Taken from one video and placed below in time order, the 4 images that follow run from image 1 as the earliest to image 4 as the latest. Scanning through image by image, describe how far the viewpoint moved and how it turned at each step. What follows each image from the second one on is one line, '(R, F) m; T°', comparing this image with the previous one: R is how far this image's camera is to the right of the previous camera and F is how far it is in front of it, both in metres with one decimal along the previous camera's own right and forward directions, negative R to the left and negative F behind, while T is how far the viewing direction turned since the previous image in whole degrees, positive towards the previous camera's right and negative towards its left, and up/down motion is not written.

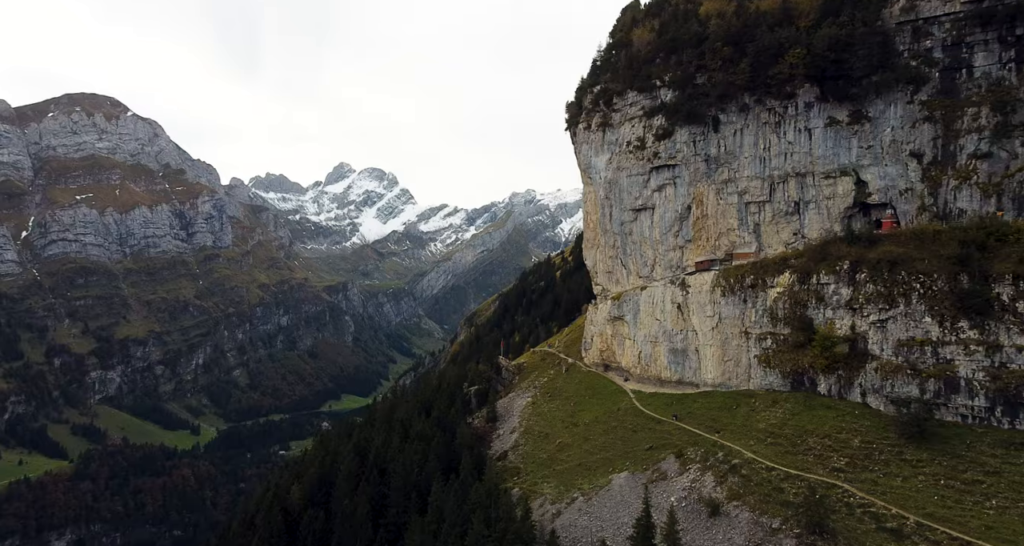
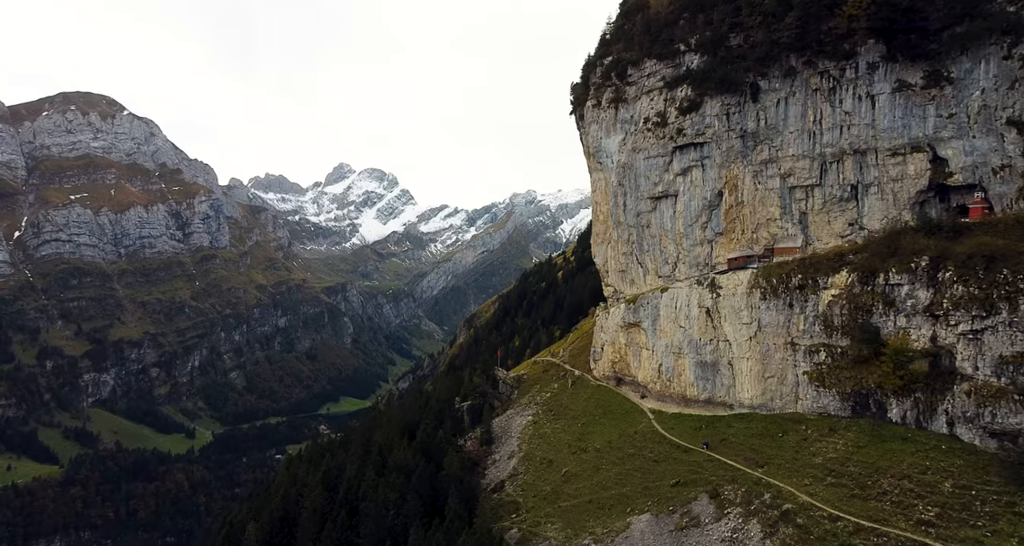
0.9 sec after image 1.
(+0.3, +13.2) m; 0°
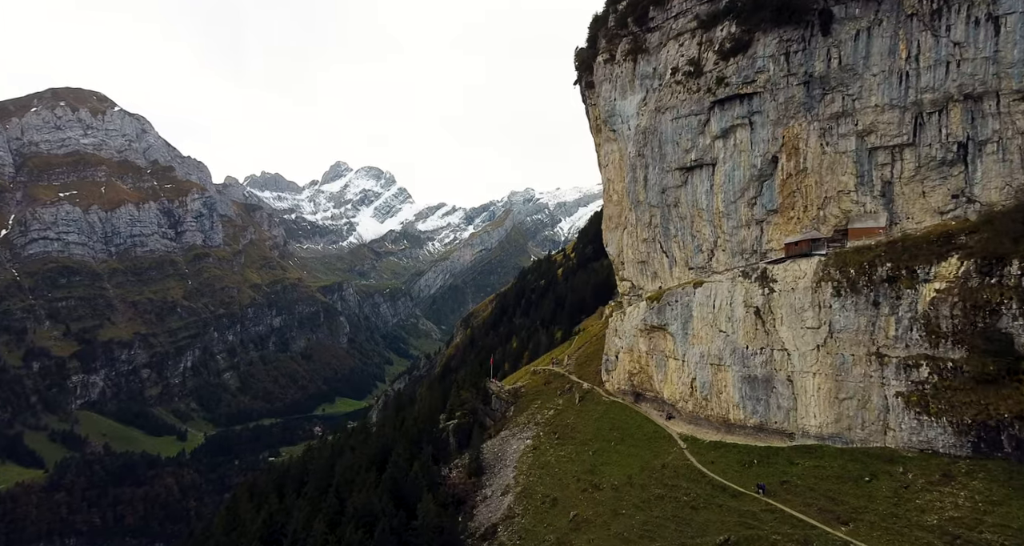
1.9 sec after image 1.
(+0.4, +15.9) m; 0°
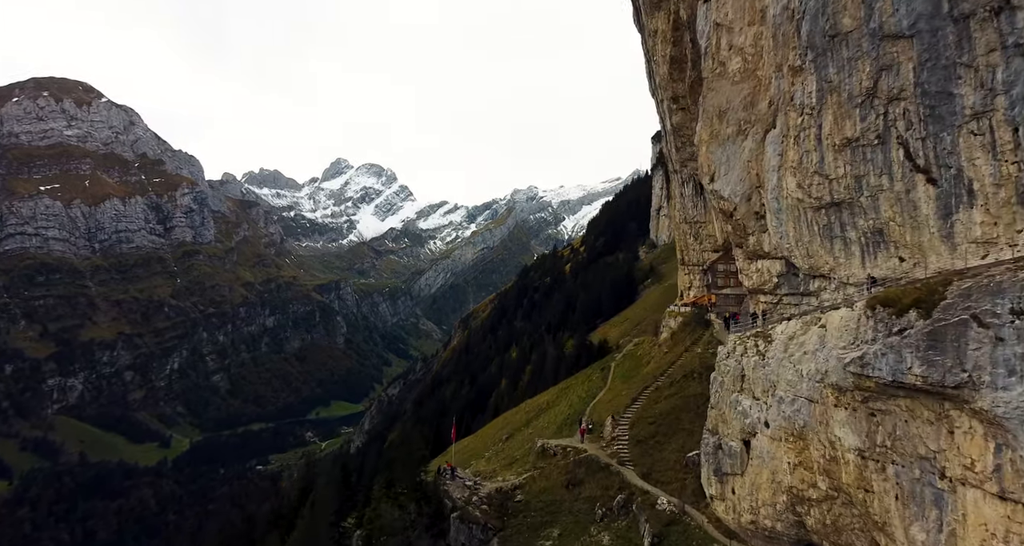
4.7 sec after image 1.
(+1.1, +44.0) m; 0°
